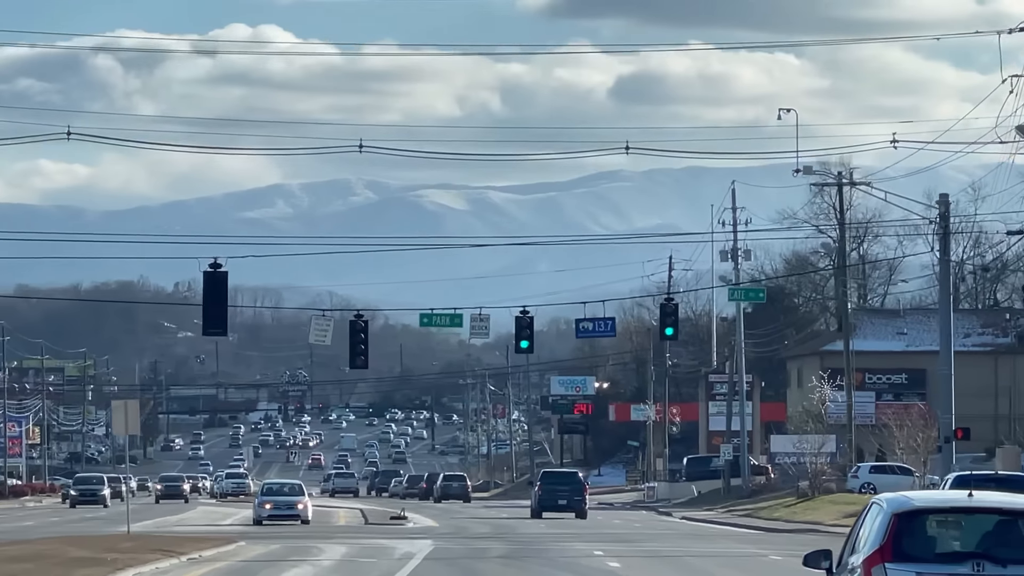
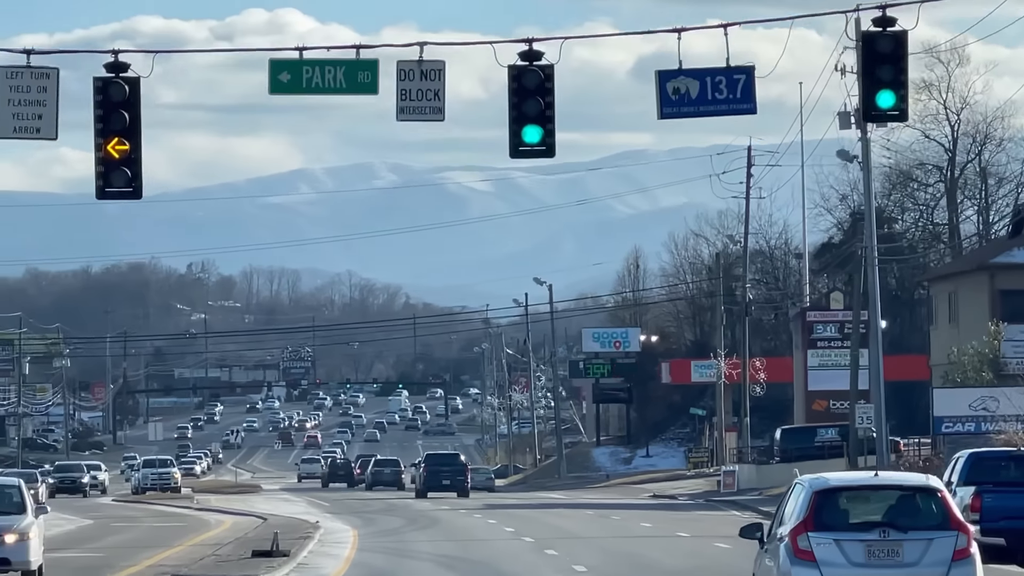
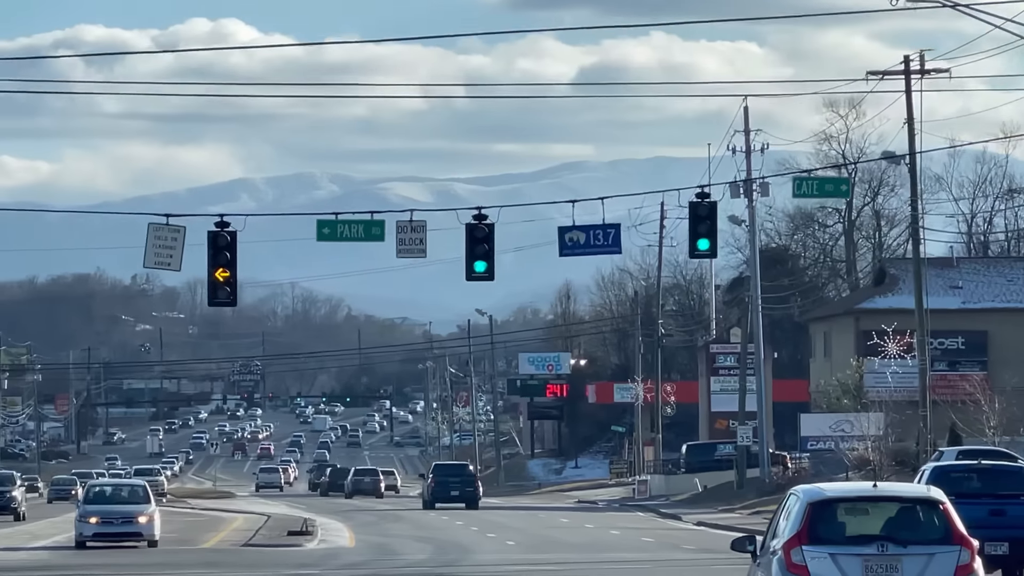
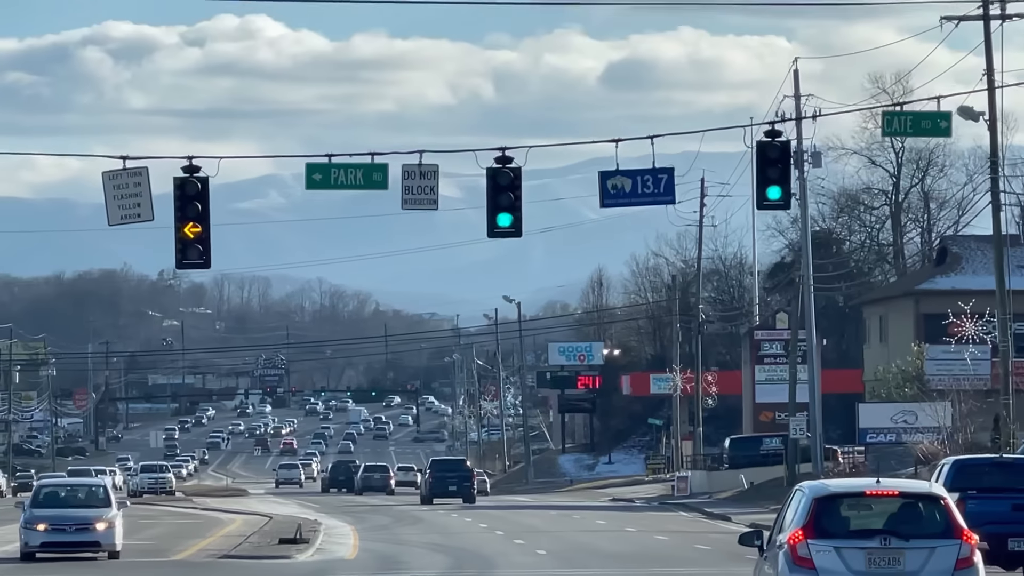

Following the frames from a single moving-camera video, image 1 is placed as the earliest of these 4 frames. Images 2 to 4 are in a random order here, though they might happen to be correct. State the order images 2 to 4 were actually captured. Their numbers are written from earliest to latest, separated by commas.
3, 4, 2
